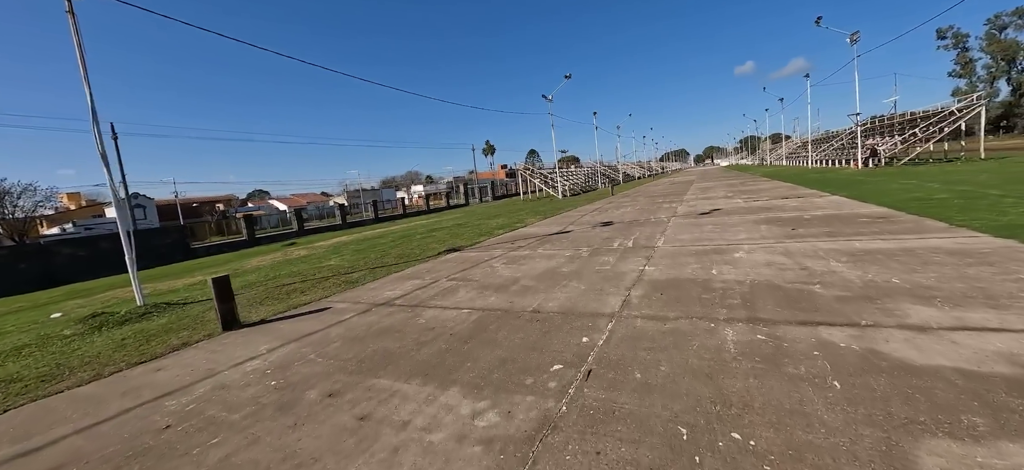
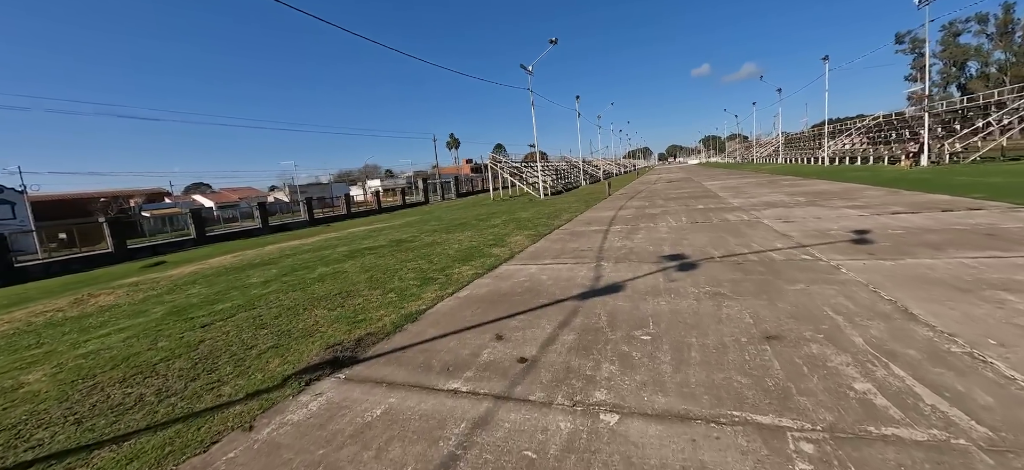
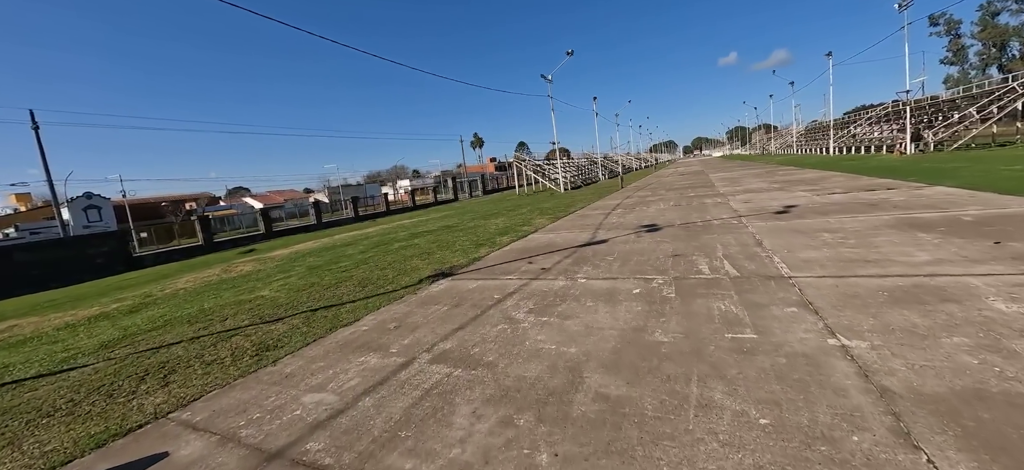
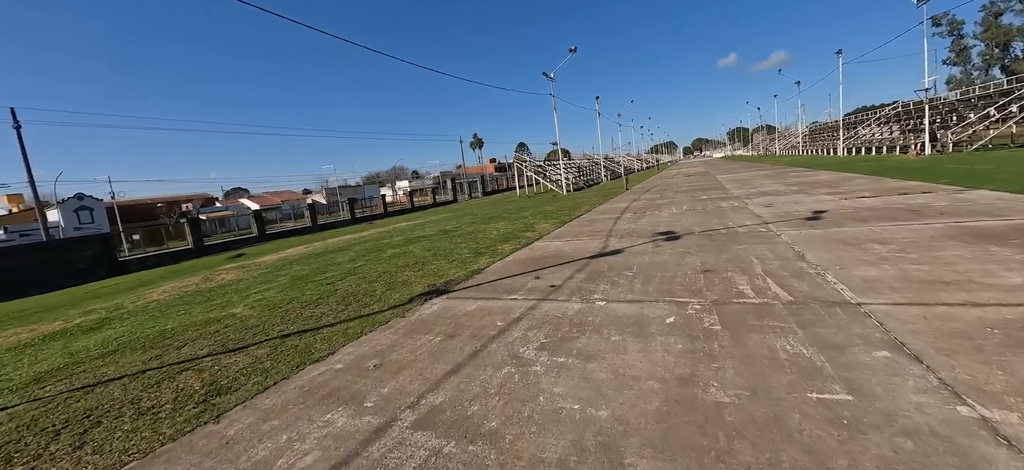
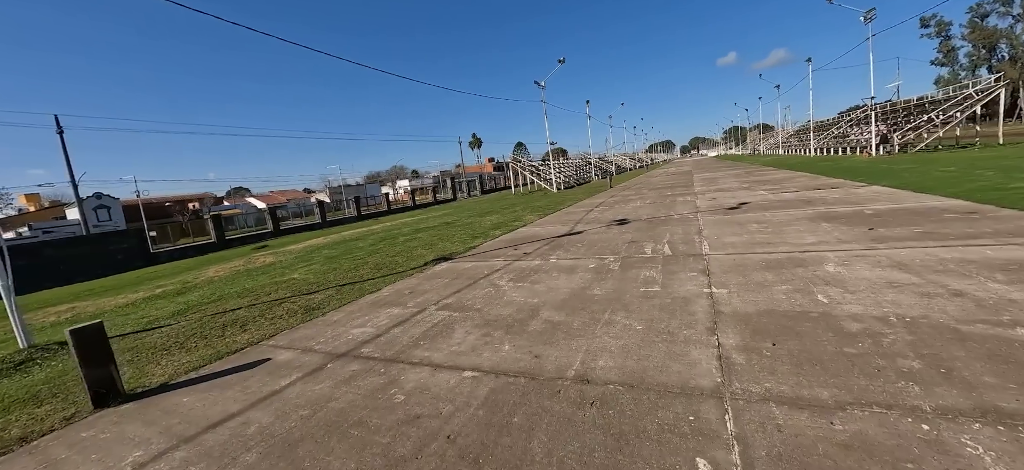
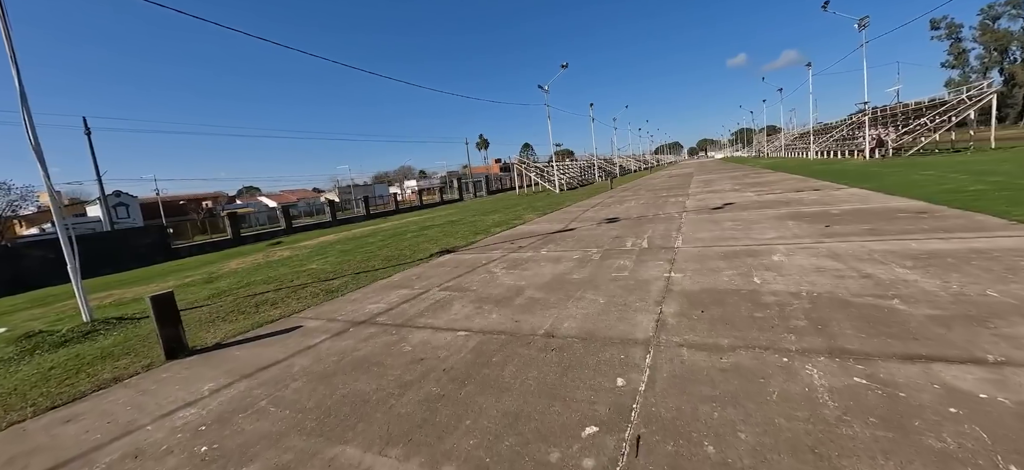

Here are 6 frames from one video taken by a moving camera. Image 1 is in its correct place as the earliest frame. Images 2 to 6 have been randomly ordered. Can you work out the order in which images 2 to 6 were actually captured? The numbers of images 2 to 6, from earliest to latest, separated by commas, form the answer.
6, 5, 3, 4, 2
